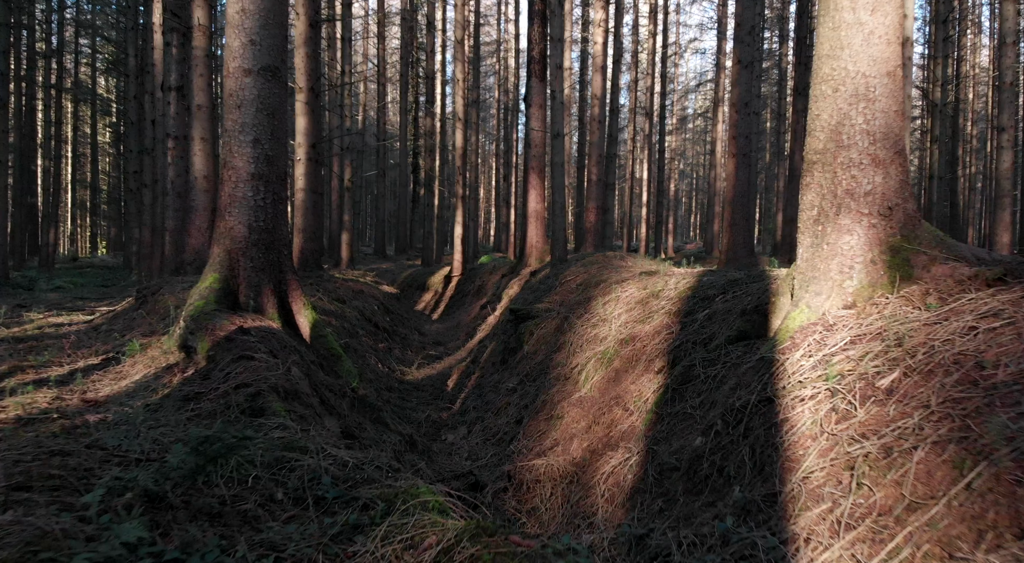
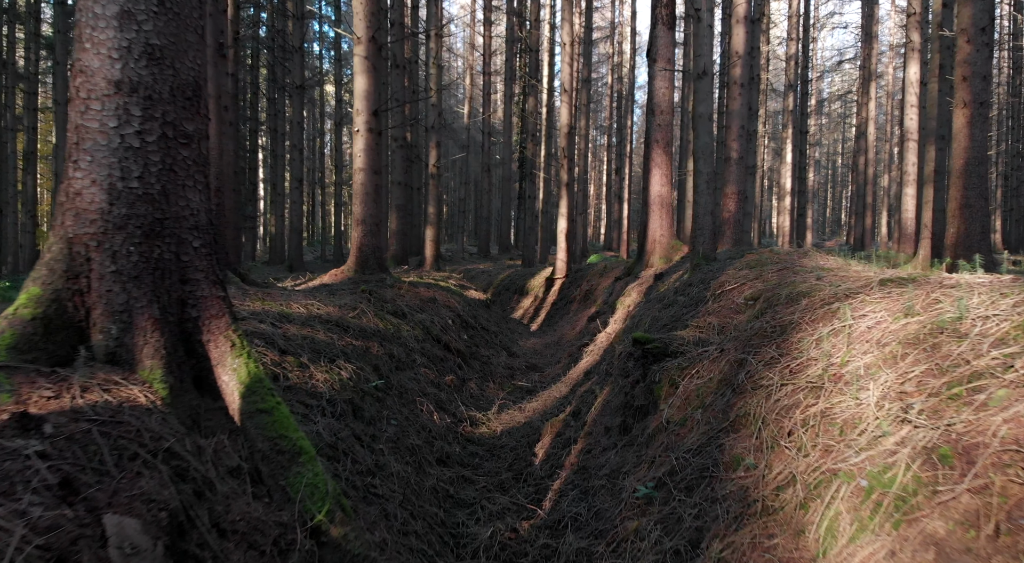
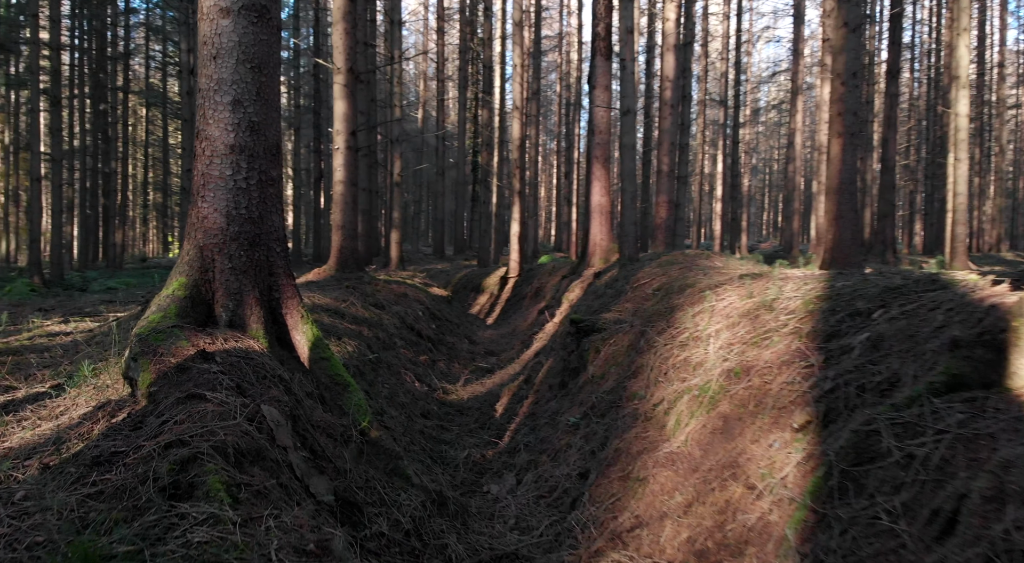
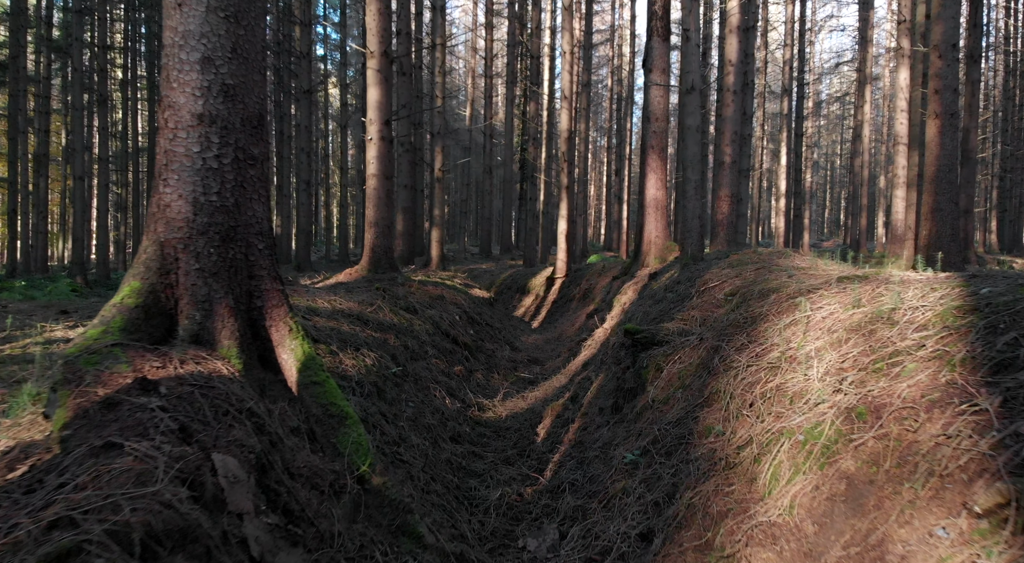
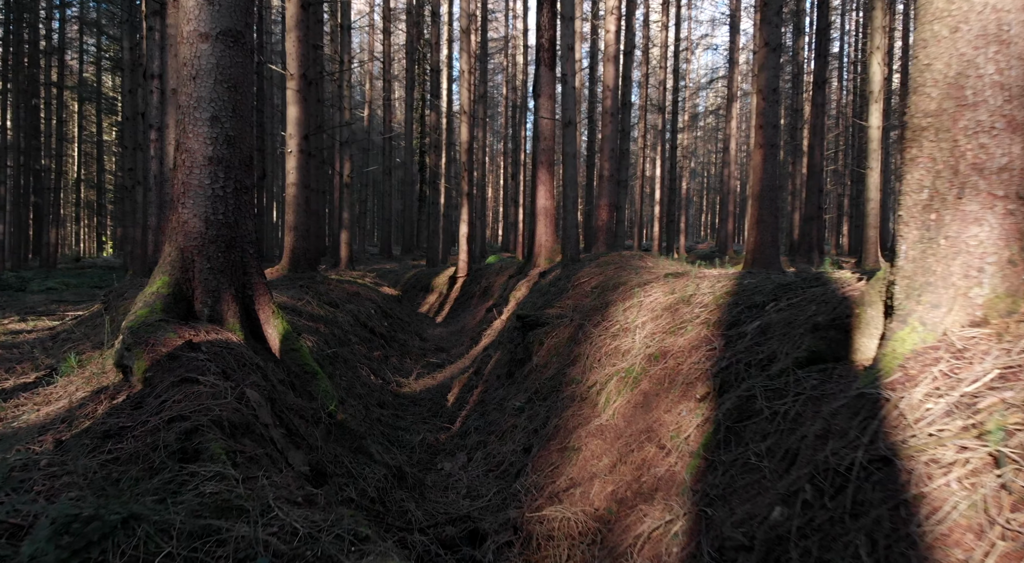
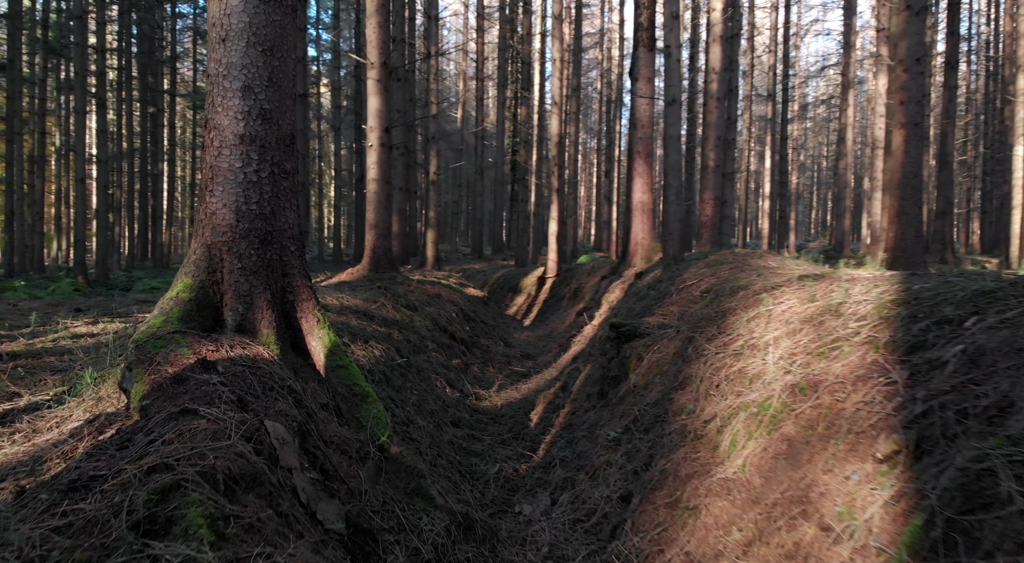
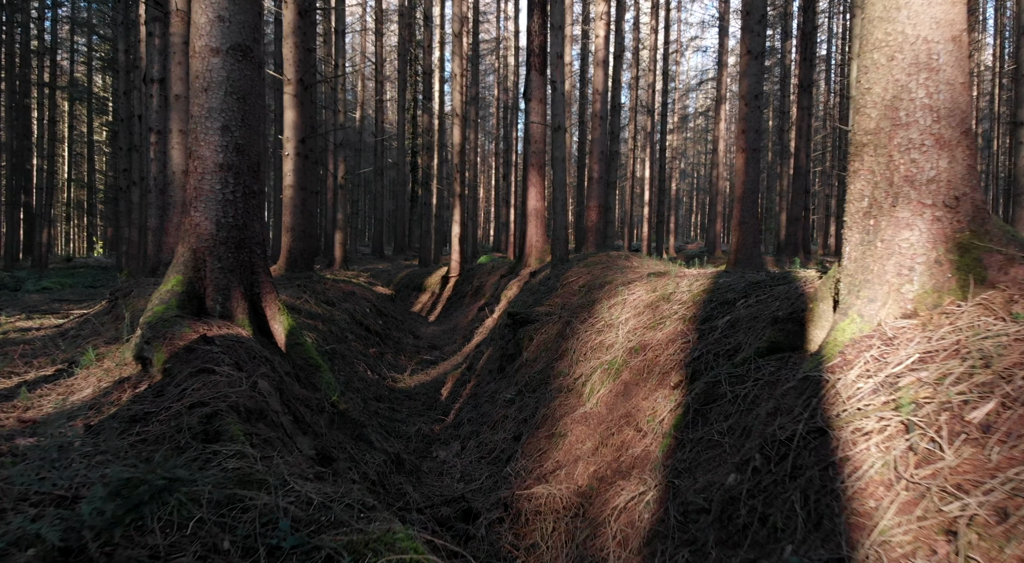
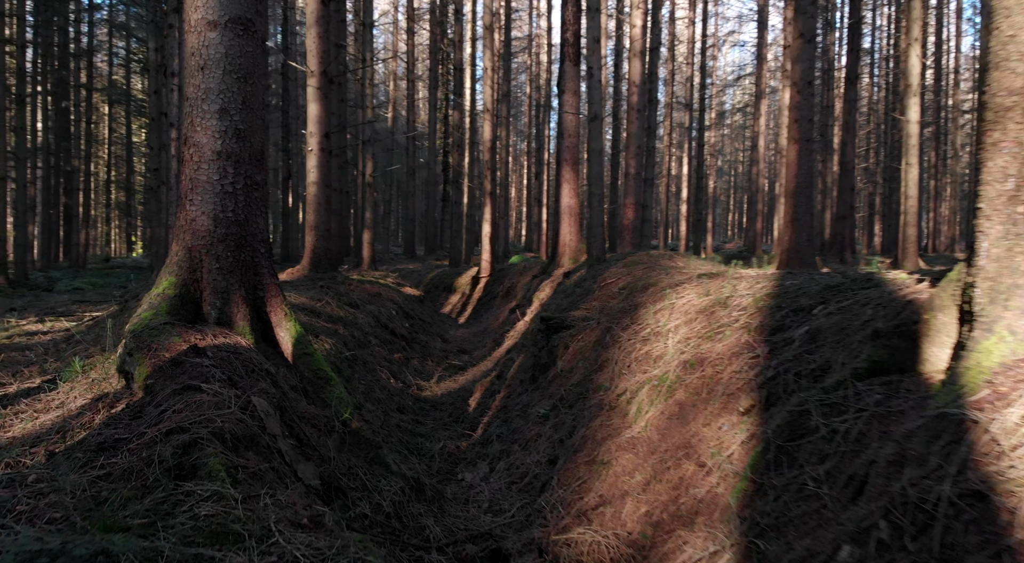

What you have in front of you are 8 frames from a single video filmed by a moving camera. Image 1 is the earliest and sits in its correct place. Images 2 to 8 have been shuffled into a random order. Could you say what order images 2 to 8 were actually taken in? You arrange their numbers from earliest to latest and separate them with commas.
7, 5, 8, 3, 6, 4, 2
